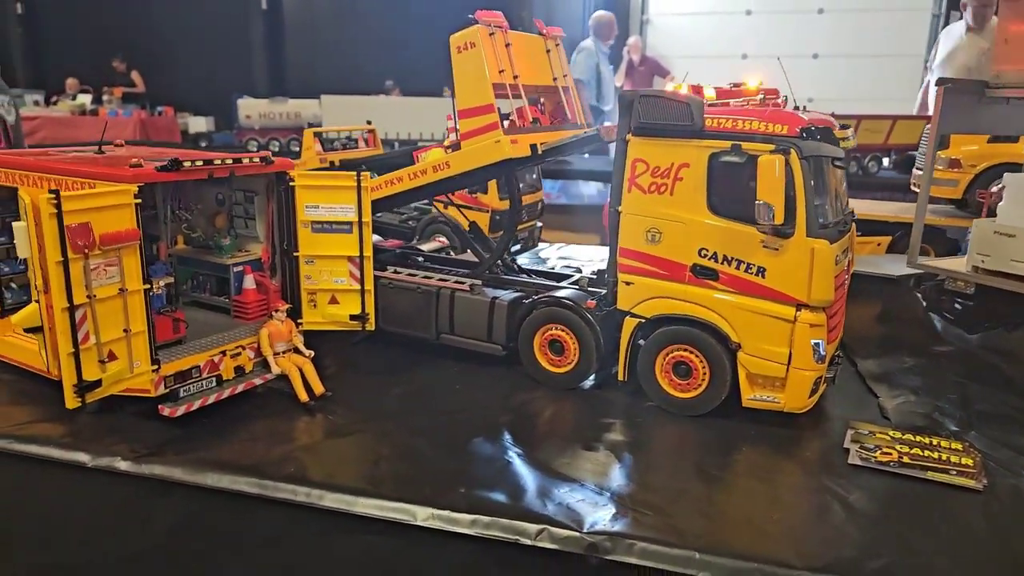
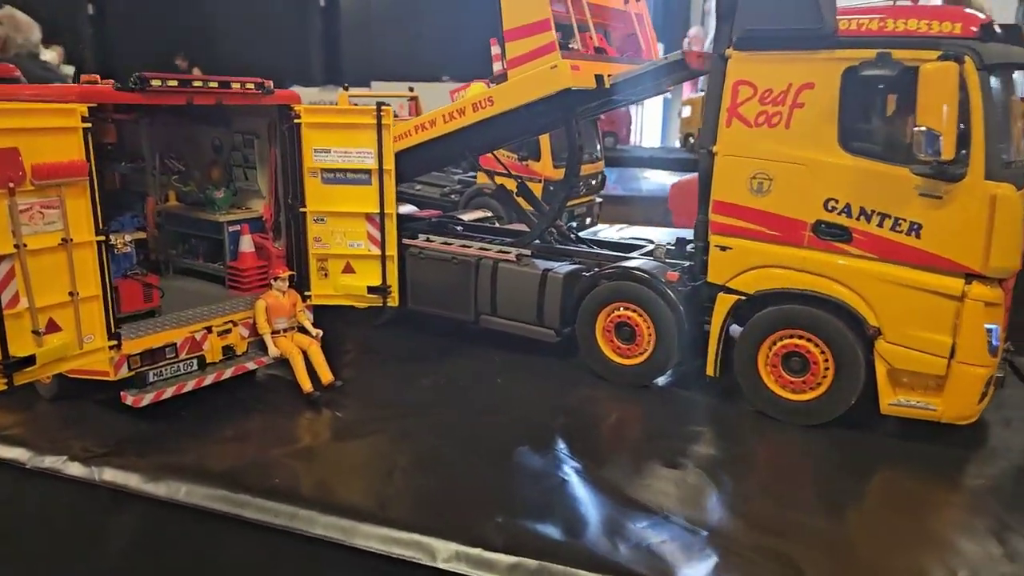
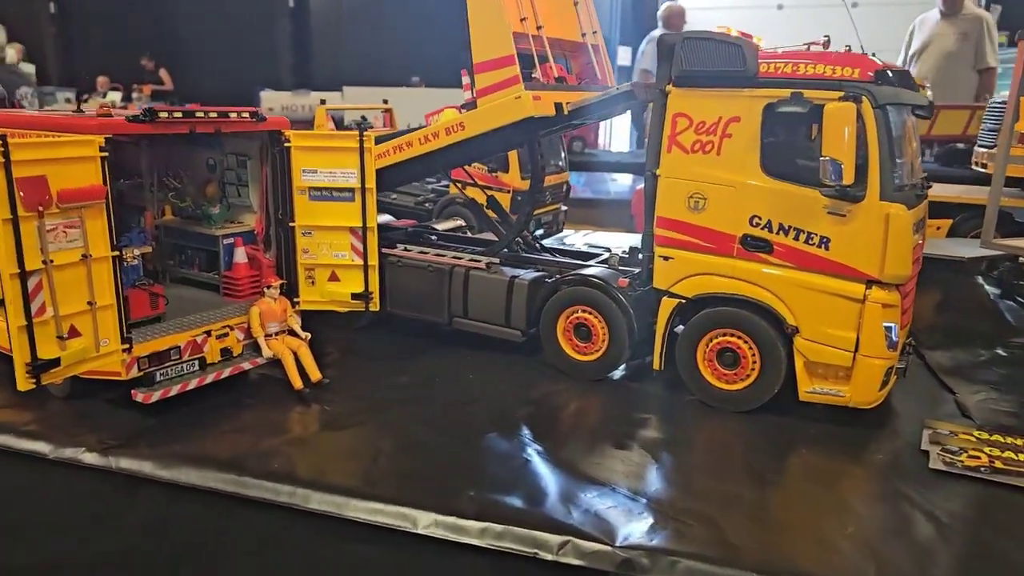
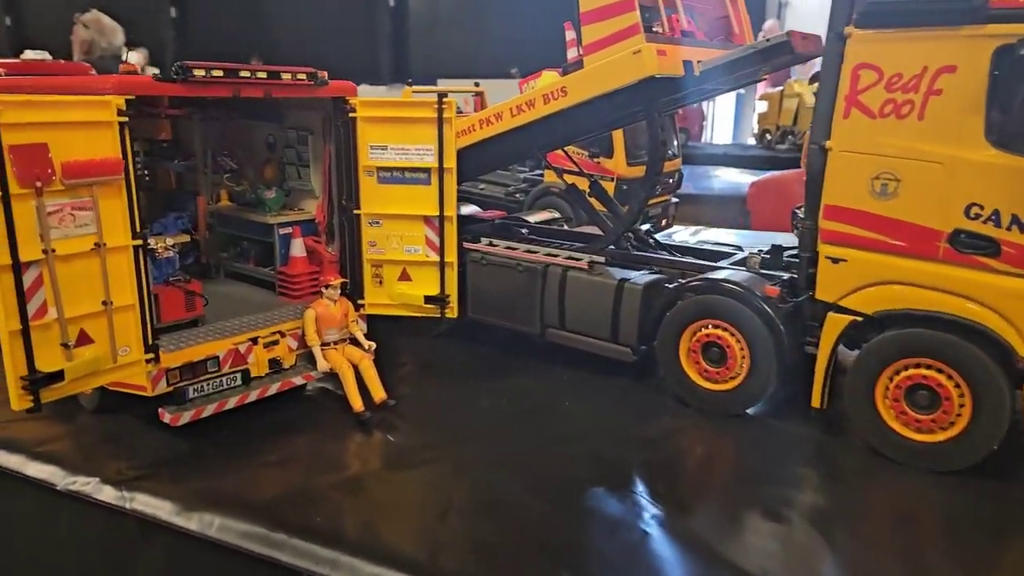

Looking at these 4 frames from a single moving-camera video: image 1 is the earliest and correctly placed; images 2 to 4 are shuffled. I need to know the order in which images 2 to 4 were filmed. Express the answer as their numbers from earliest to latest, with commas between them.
3, 2, 4
